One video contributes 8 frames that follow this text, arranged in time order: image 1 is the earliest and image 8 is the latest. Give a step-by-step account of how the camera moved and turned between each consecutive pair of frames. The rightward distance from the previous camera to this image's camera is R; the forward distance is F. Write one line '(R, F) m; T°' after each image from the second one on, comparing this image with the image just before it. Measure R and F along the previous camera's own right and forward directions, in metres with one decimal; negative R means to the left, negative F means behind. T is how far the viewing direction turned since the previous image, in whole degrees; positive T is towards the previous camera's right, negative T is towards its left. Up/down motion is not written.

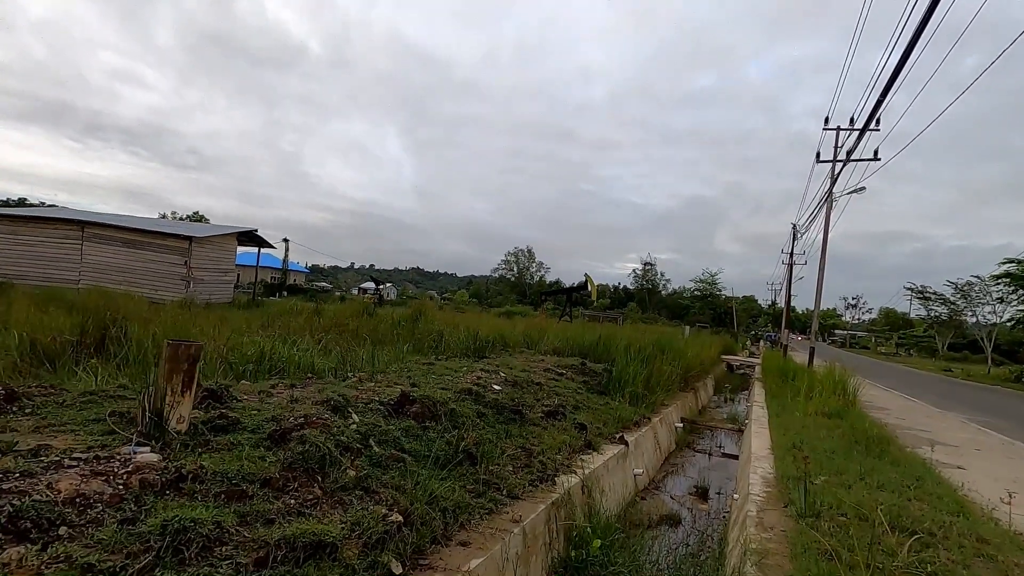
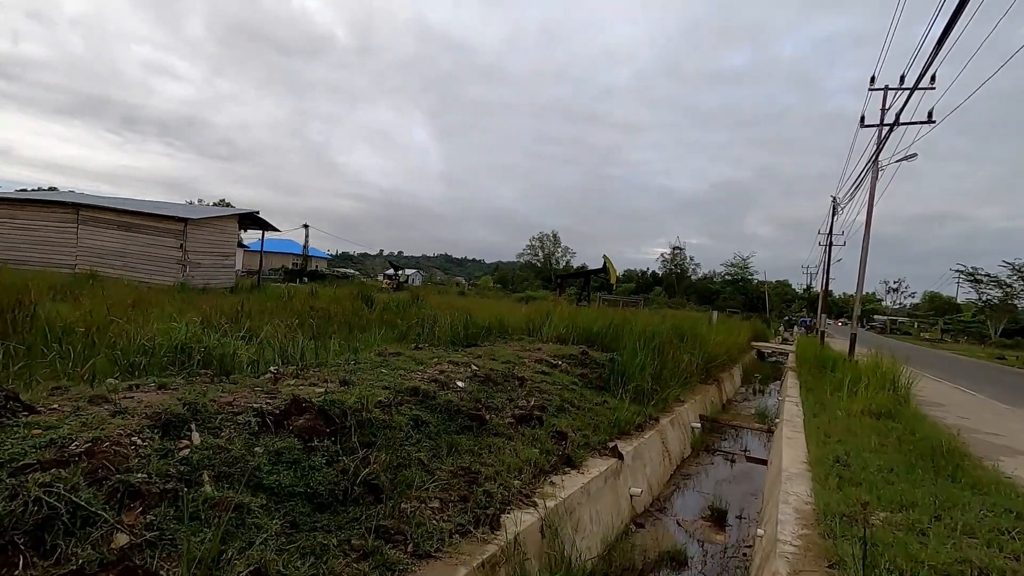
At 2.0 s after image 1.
(+0.5, +1.1) m; -3°
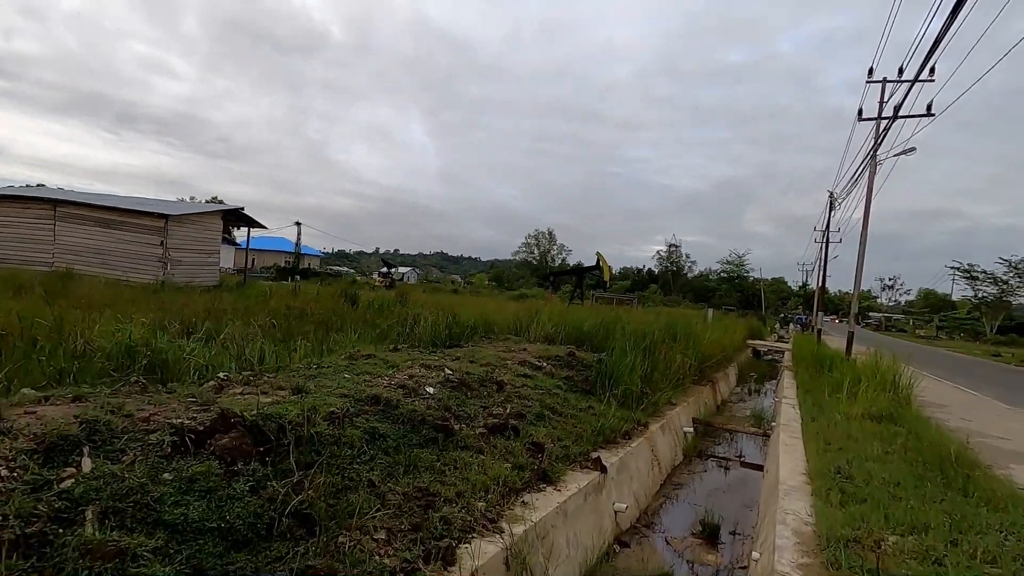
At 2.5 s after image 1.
(+0.2, +0.3) m; 0°
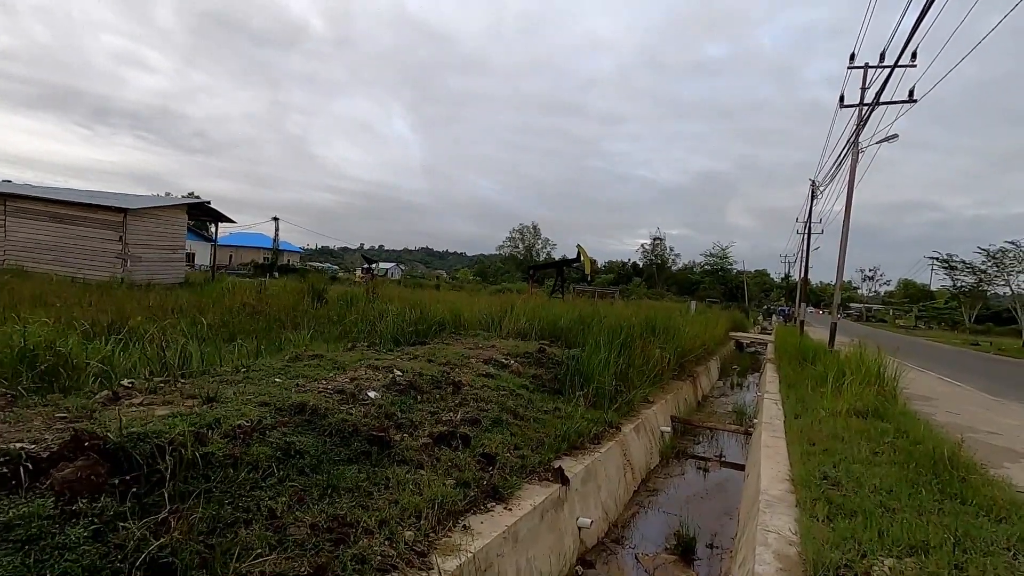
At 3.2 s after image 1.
(+0.2, +0.4) m; +1°
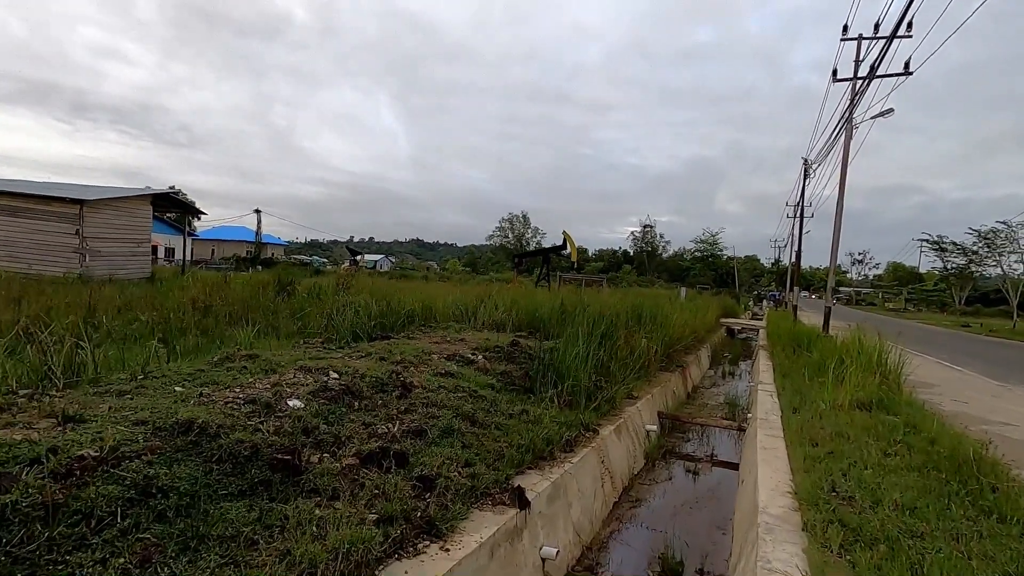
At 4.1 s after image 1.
(+0.2, +0.6) m; +1°
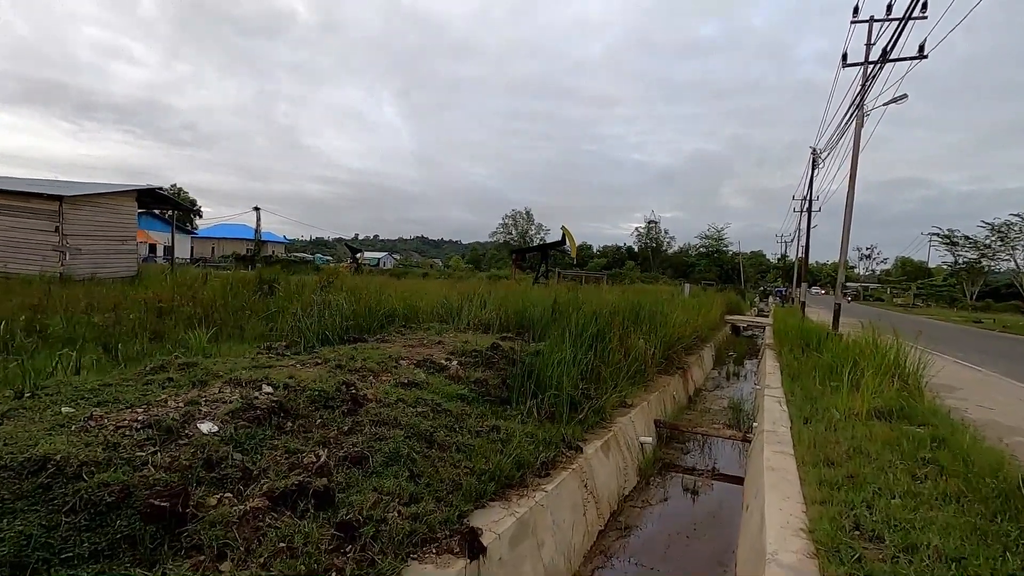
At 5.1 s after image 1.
(+0.2, +0.5) m; -1°
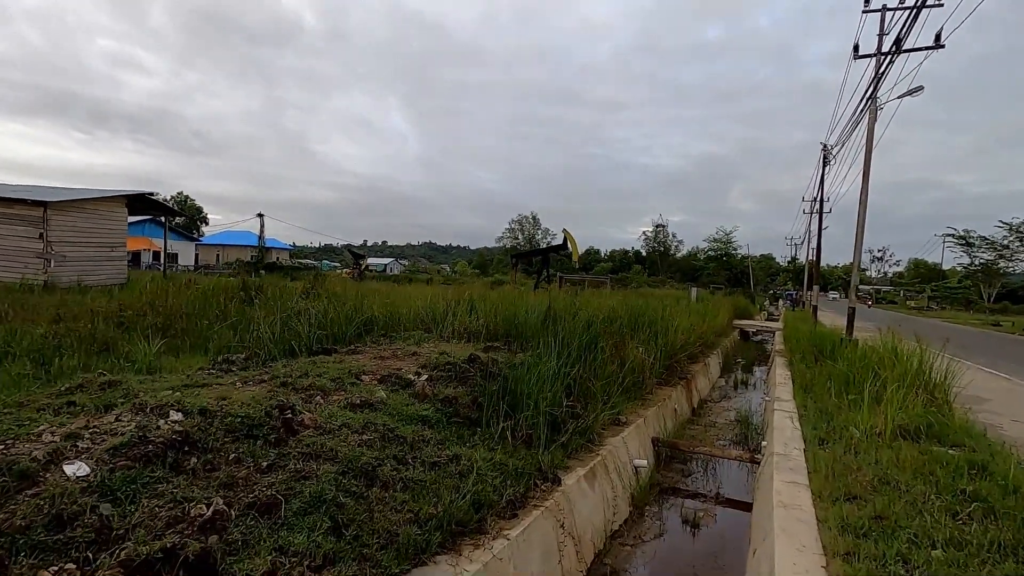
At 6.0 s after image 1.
(+0.2, +0.5) m; -1°
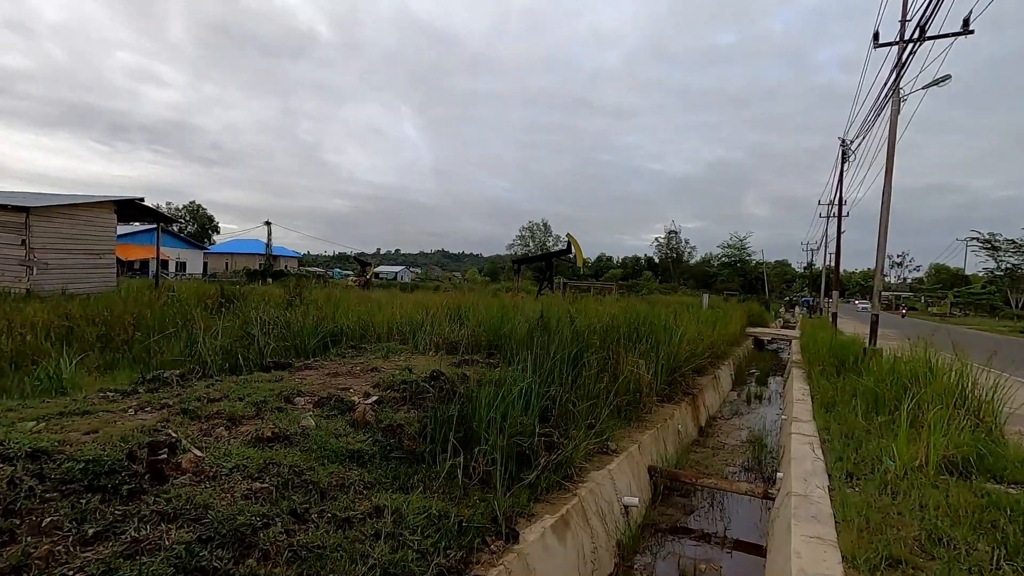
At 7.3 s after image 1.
(+0.3, +0.6) m; -1°
